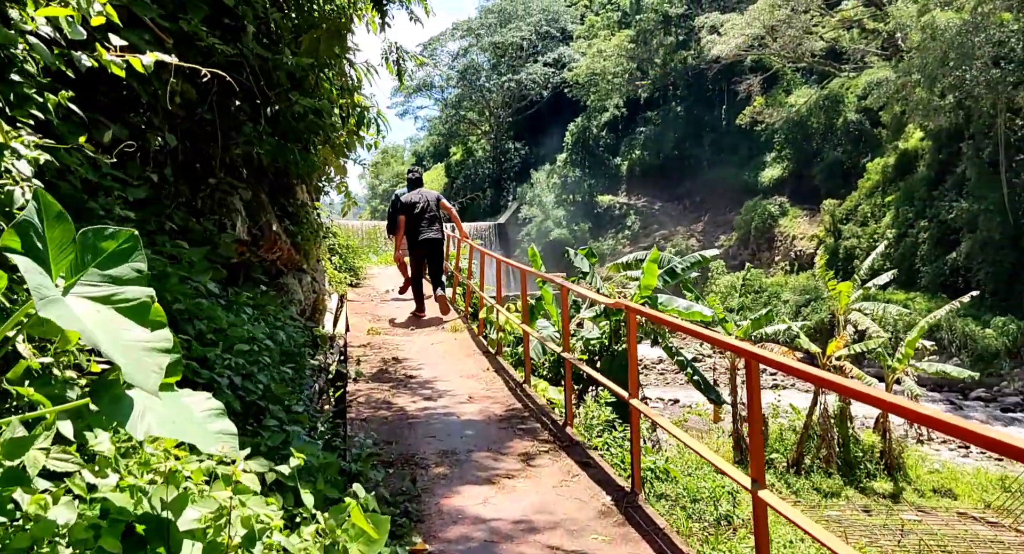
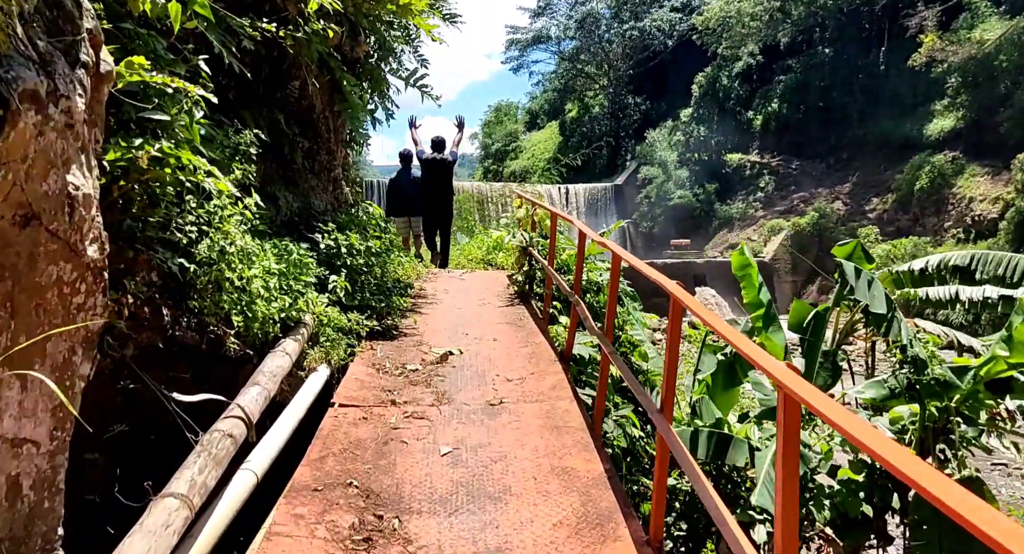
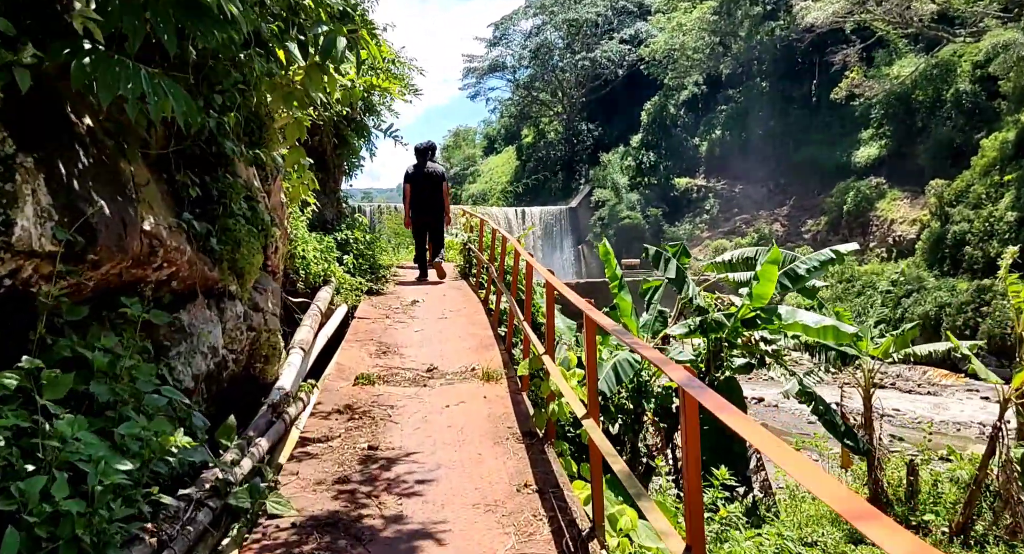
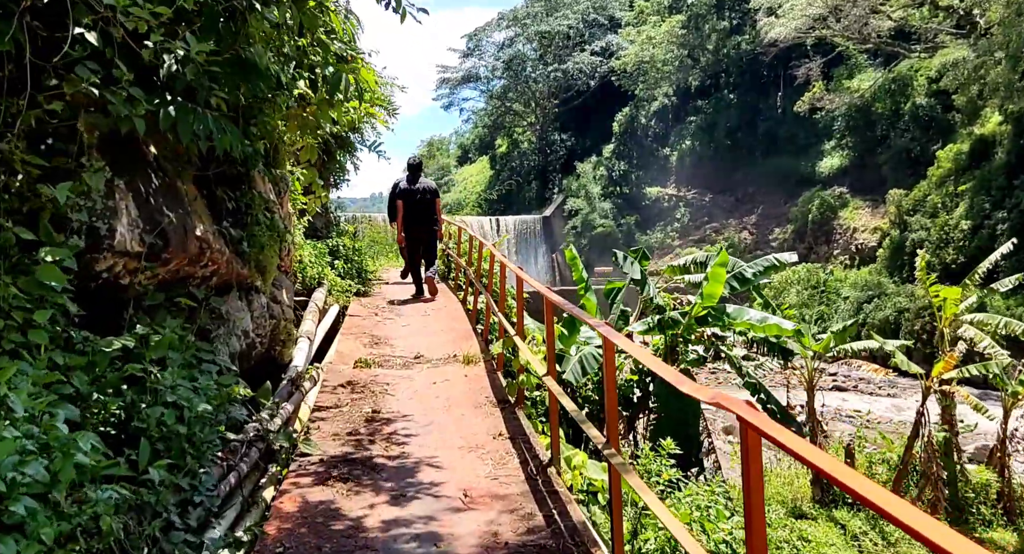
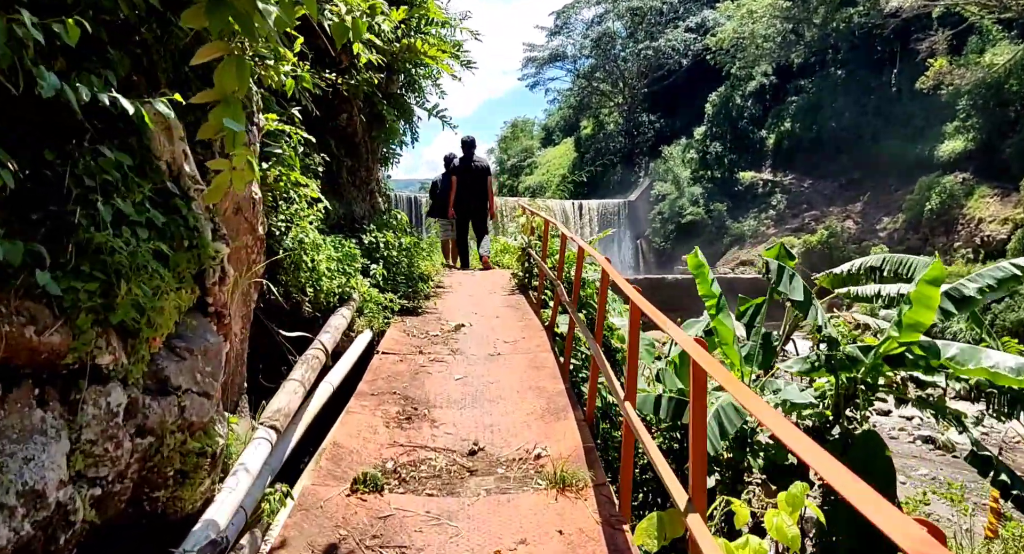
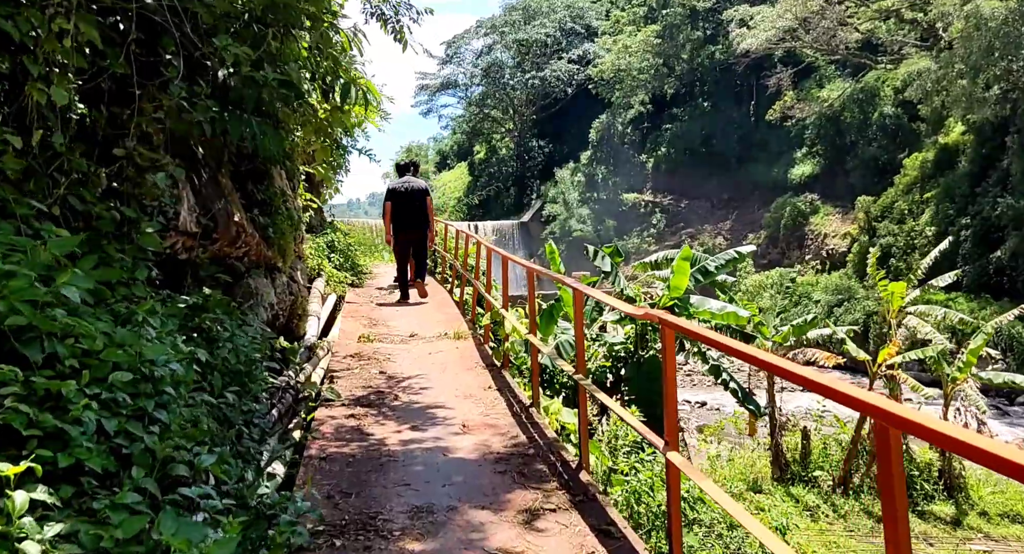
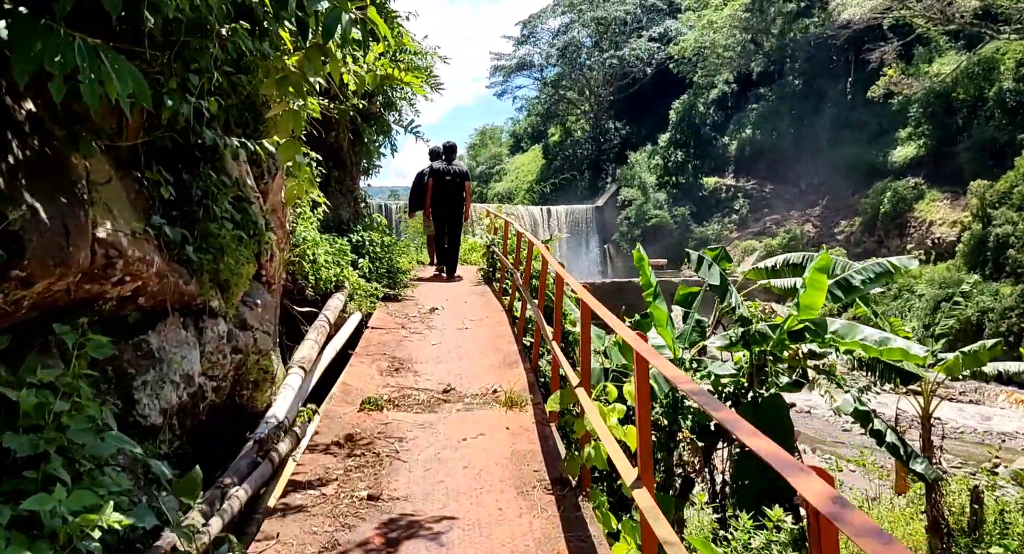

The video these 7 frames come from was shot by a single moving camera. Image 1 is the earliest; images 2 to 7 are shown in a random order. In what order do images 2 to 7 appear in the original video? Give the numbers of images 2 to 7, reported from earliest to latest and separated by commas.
6, 4, 3, 7, 5, 2
